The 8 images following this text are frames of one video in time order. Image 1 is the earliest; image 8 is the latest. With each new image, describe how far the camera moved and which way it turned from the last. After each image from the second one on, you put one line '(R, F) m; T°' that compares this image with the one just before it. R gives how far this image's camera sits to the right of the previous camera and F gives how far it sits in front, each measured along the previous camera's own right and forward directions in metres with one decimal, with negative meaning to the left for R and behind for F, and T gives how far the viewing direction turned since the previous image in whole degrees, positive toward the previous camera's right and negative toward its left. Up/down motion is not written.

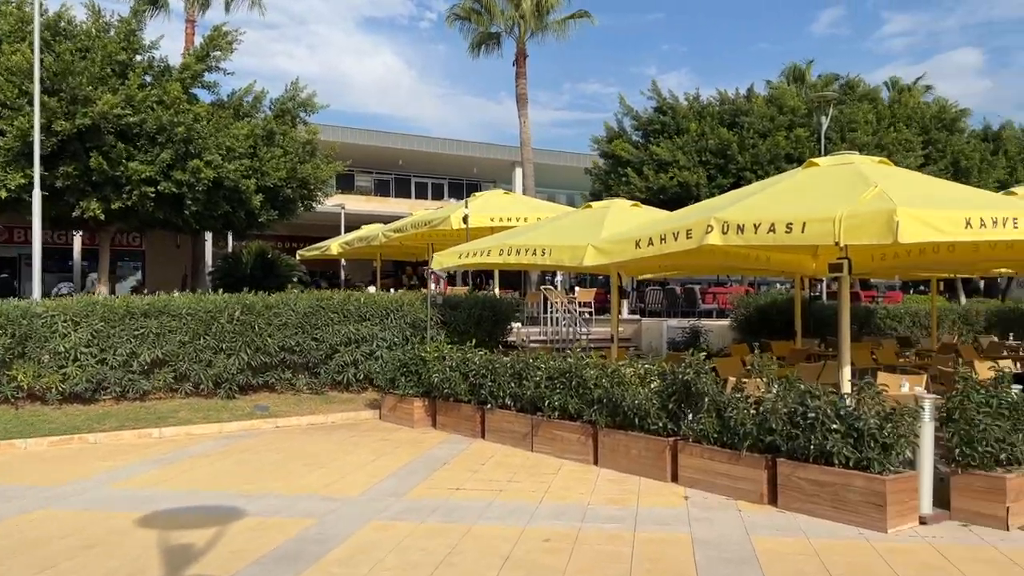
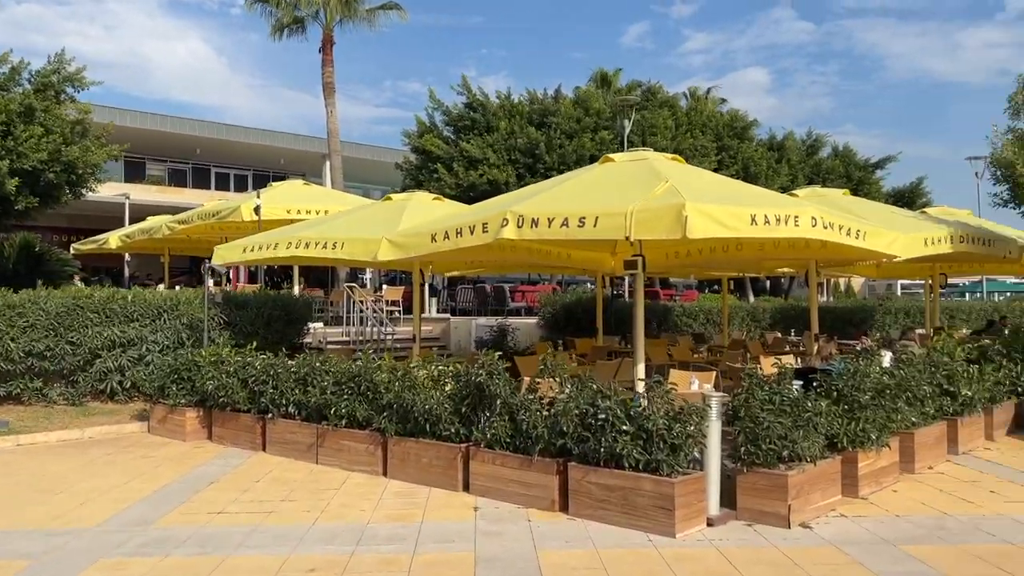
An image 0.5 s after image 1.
(+0.3, +0.6) m; +12°
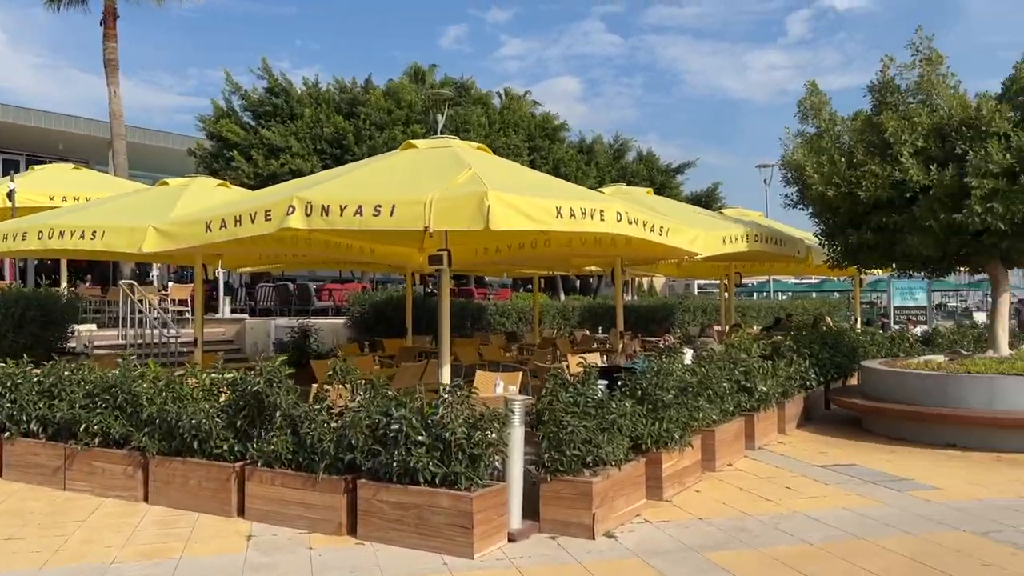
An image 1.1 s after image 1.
(+0.2, +0.6) m; +12°
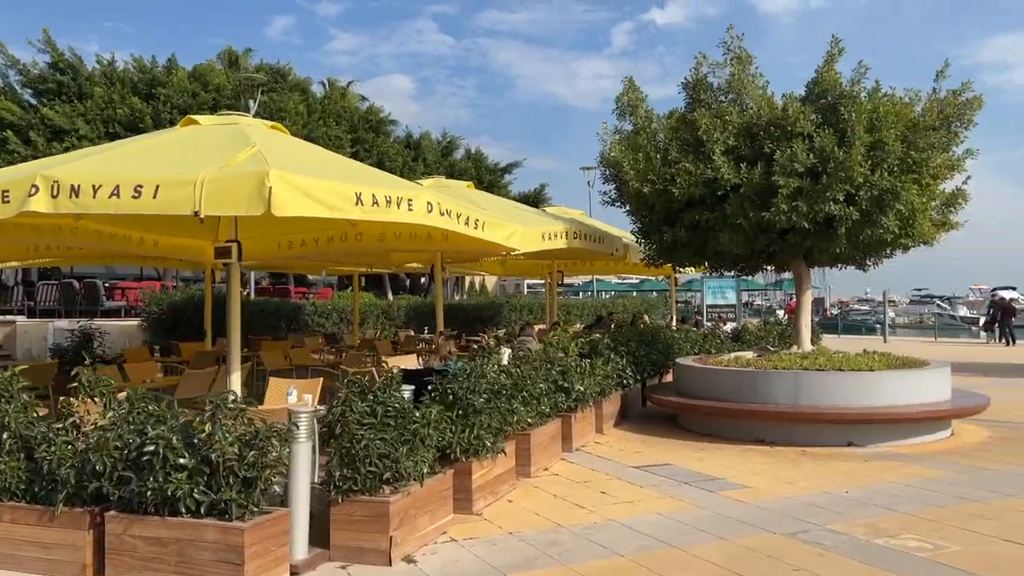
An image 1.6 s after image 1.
(+0.3, +0.6) m; +11°
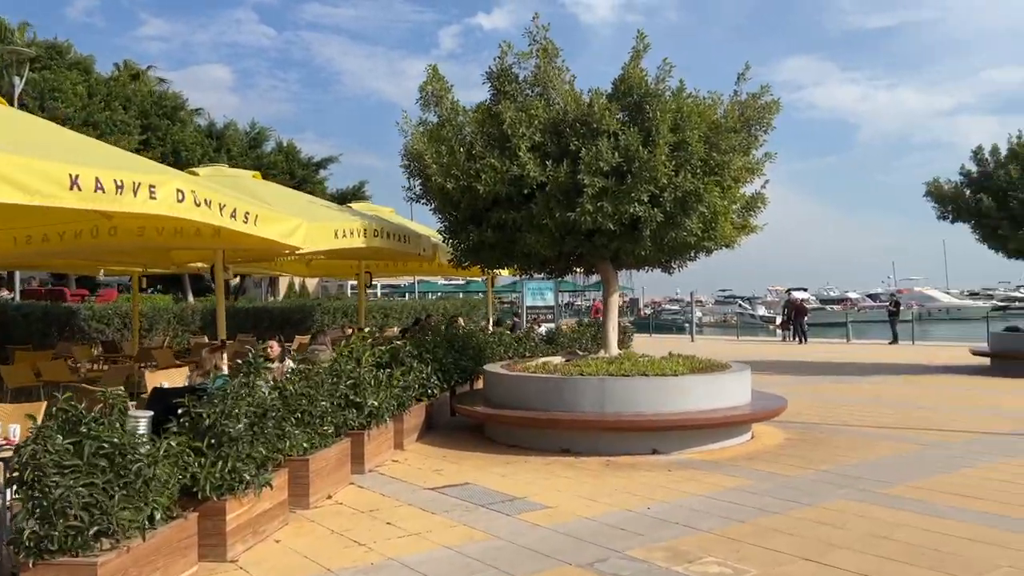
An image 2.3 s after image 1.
(+0.4, +0.7) m; +12°
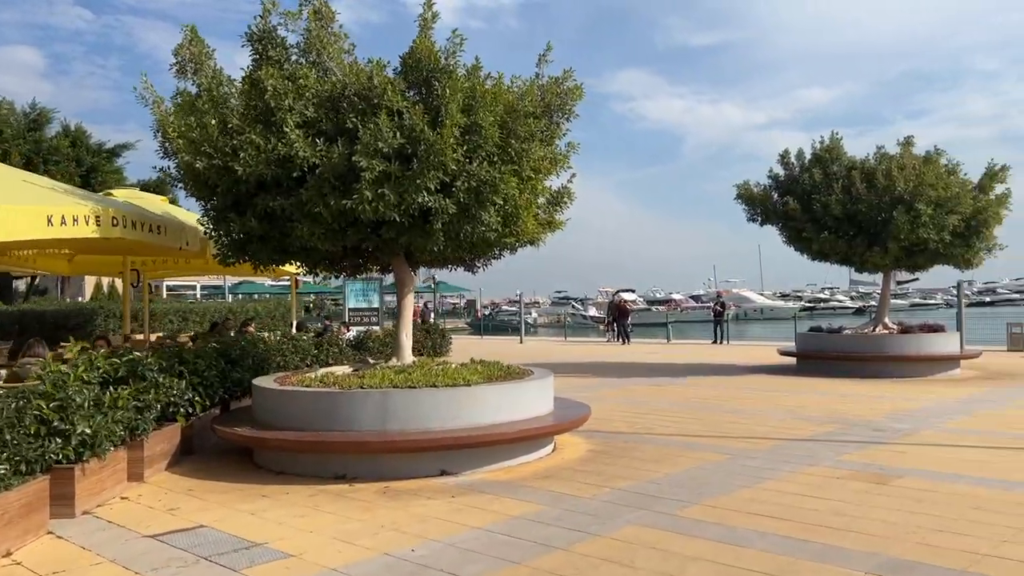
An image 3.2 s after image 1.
(+0.7, +1.1) m; +11°
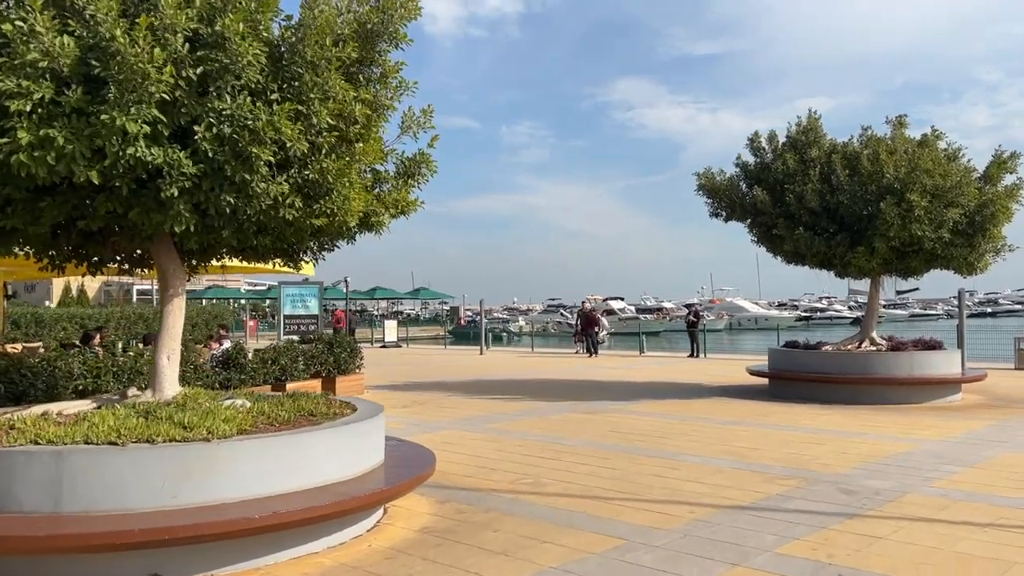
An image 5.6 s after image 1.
(+1.4, +2.8) m; 0°
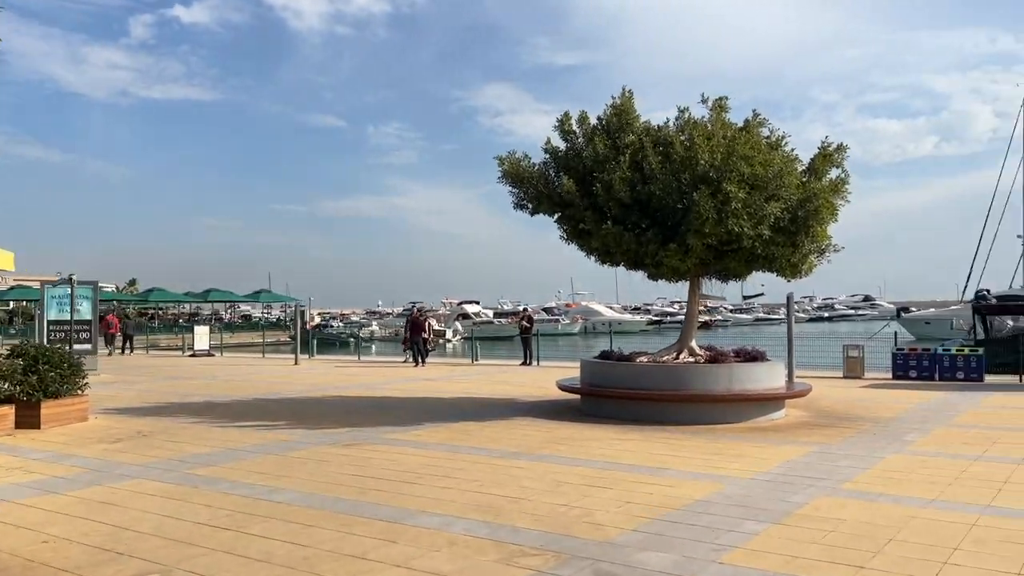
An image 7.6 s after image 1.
(+1.5, +2.3) m; +9°
